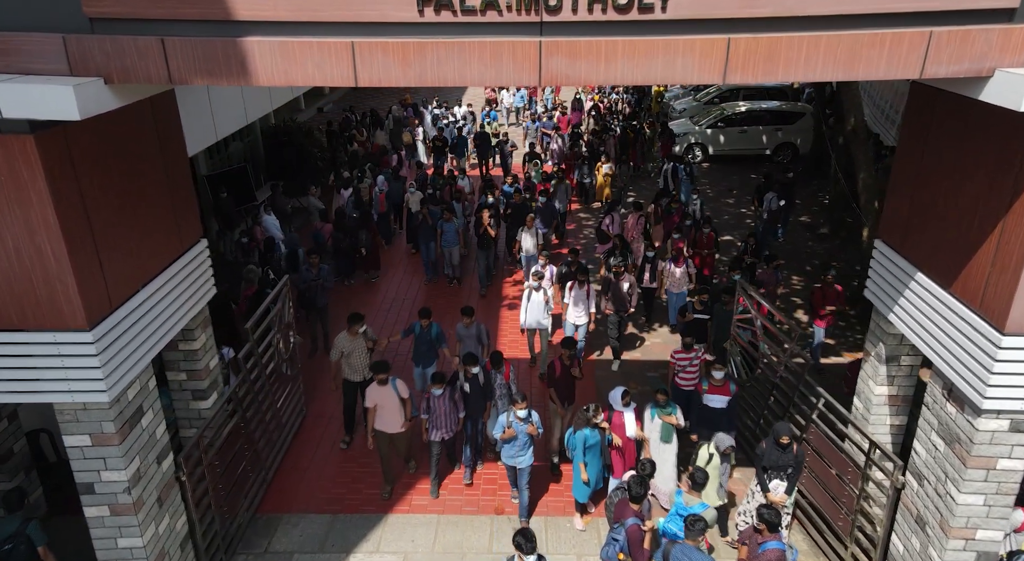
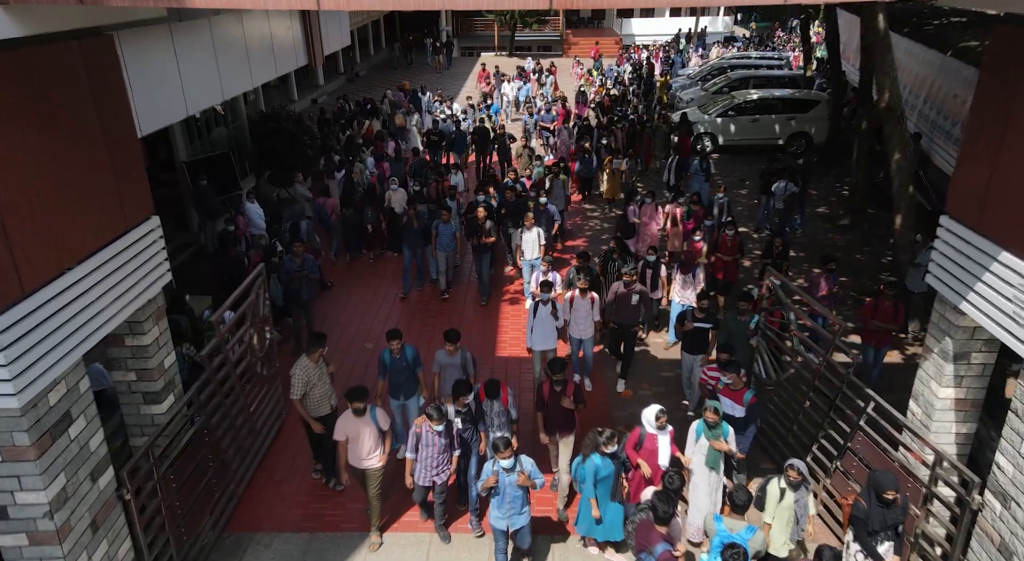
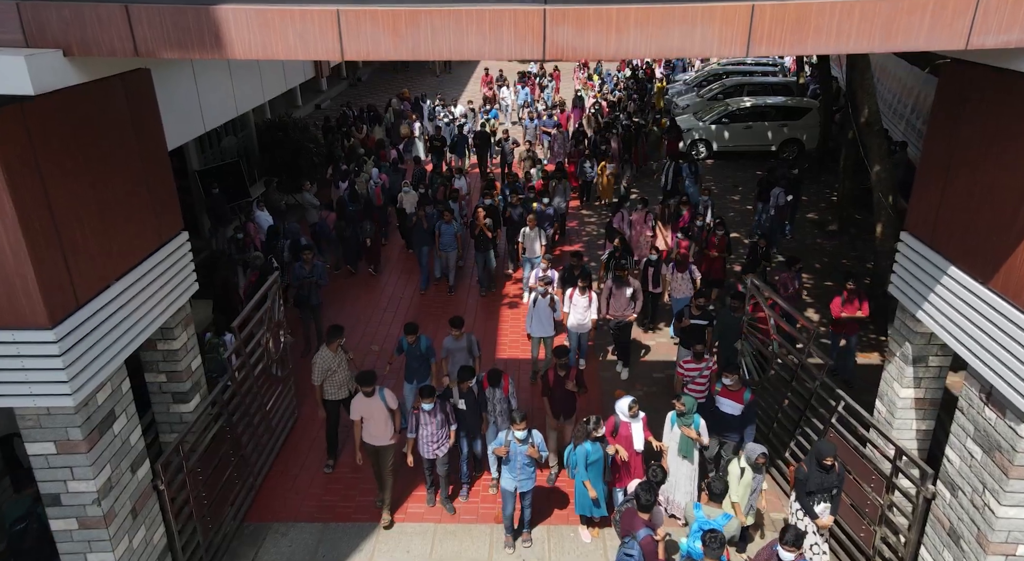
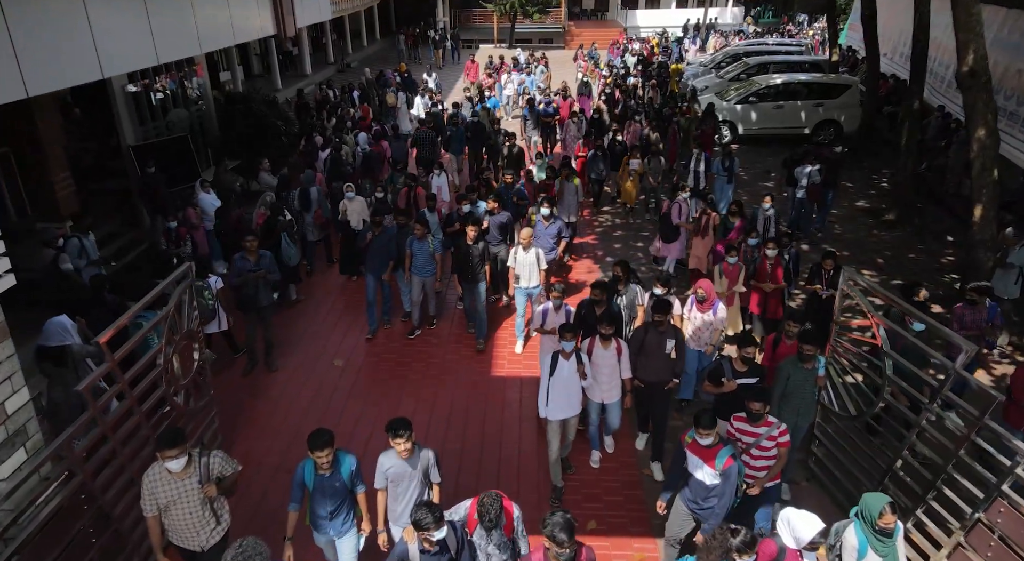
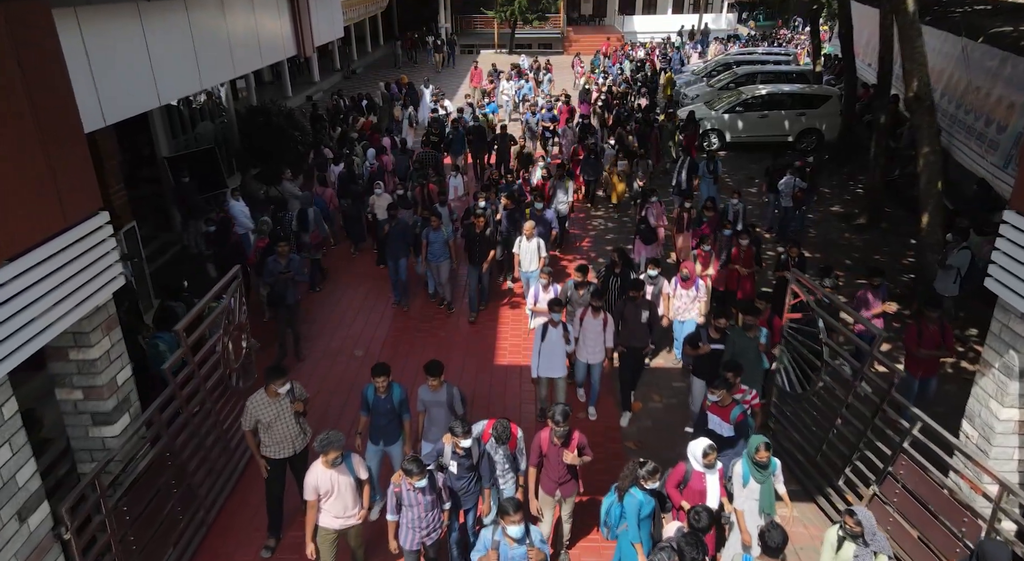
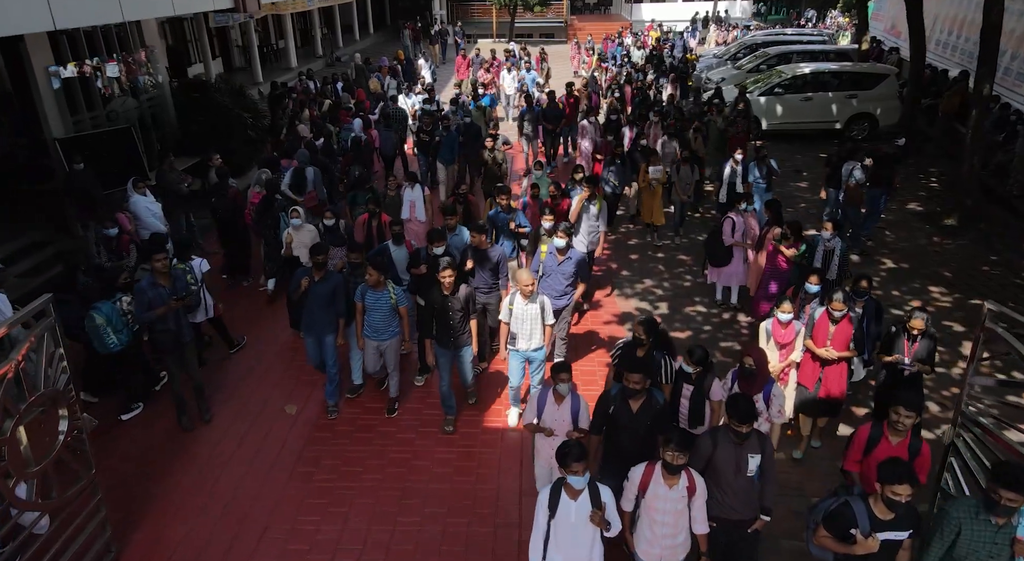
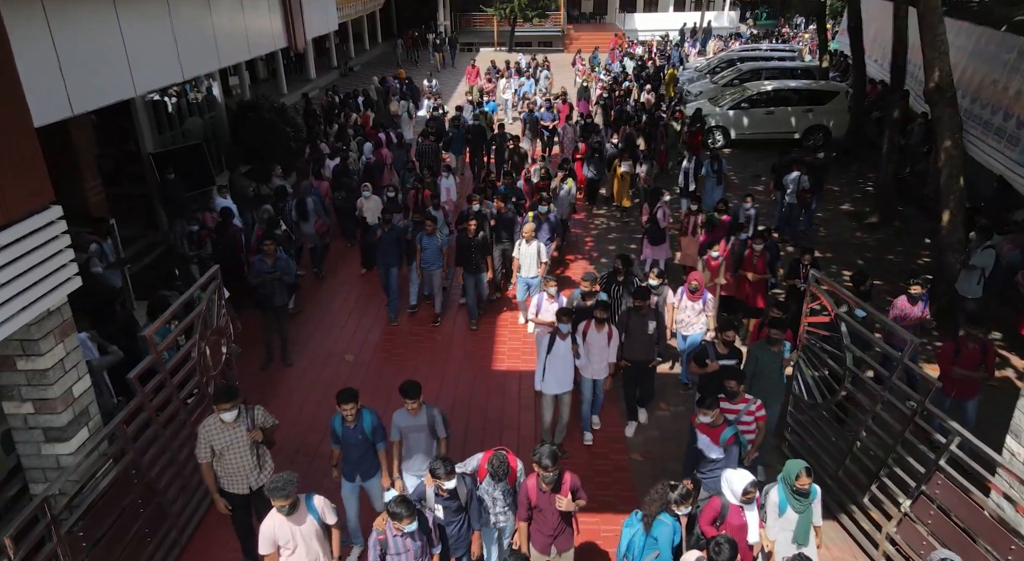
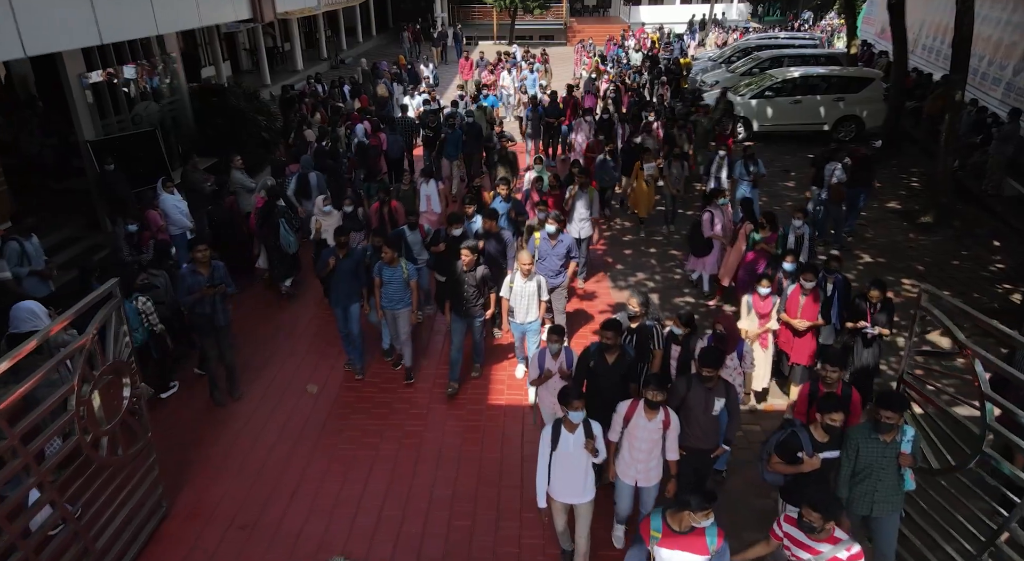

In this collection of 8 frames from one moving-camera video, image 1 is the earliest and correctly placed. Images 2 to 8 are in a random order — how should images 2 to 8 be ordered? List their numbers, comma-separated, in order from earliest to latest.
3, 2, 5, 7, 4, 8, 6
